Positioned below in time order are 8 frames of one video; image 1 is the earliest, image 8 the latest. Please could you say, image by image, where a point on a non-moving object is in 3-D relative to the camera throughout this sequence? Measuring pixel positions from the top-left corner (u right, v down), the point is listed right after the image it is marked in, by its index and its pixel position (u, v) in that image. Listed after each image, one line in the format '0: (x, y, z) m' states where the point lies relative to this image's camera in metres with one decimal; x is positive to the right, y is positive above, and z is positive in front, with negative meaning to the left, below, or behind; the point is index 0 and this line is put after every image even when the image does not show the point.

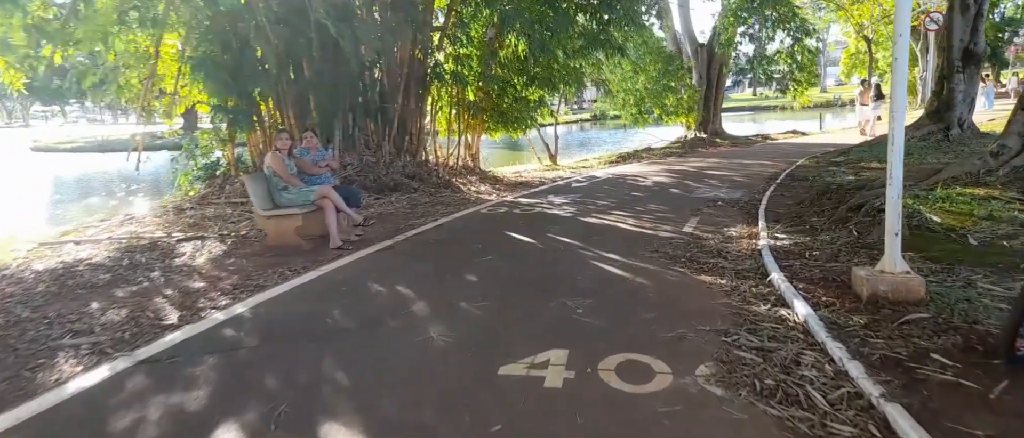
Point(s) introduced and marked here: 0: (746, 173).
0: (+4.6, +0.8, +10.6) m
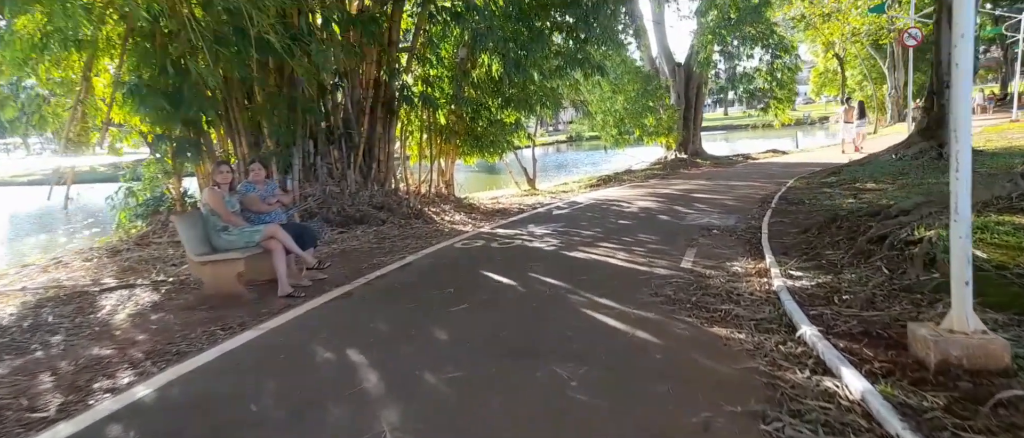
0: (+4.2, +0.4, +10.1) m
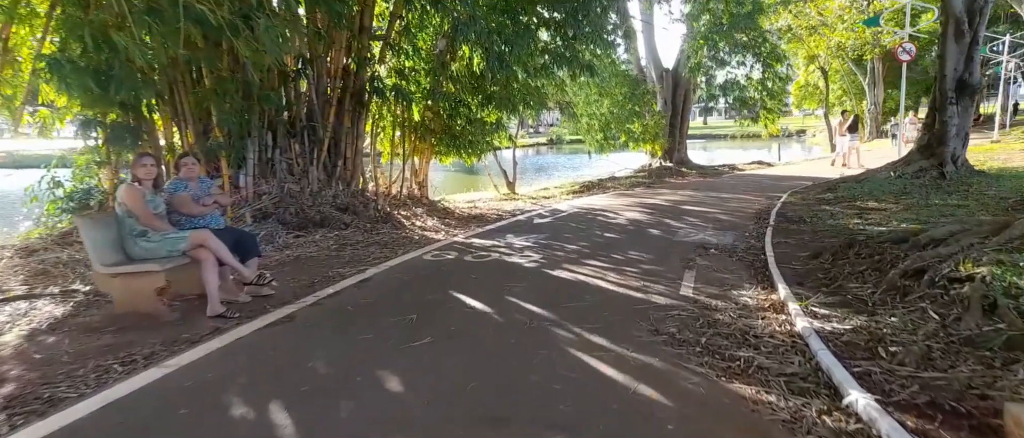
0: (+3.8, +0.1, +9.5) m
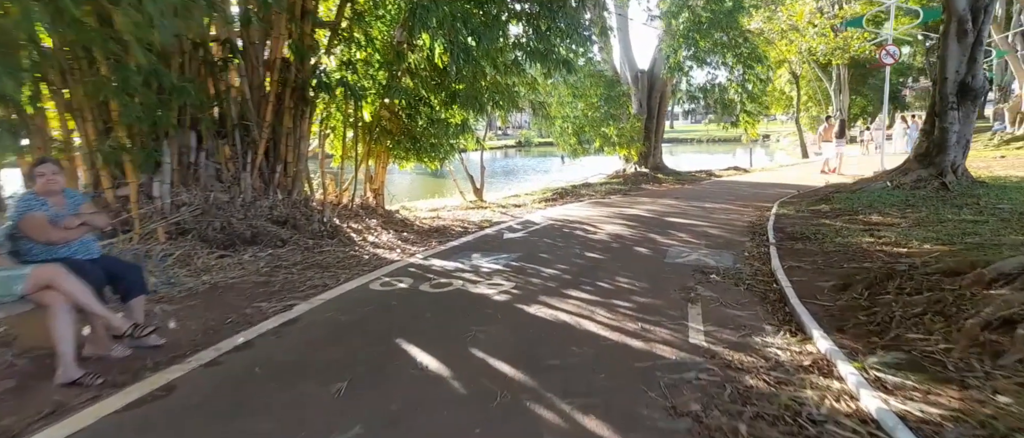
0: (+3.3, -0.1, +8.6) m
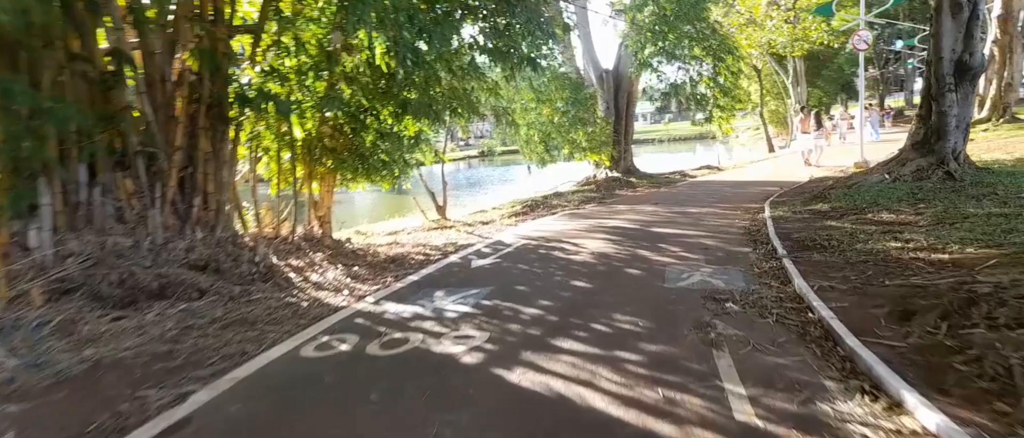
0: (+2.8, -0.2, +7.7) m
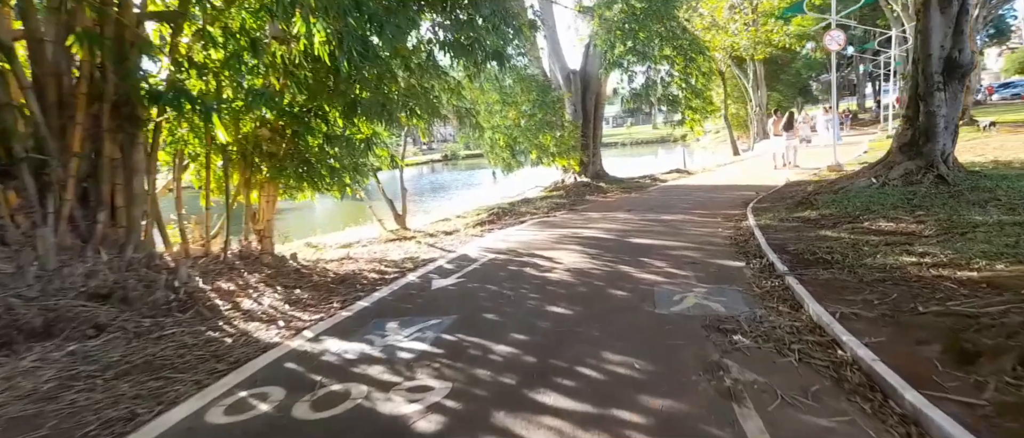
0: (+2.4, -0.4, +7.1) m
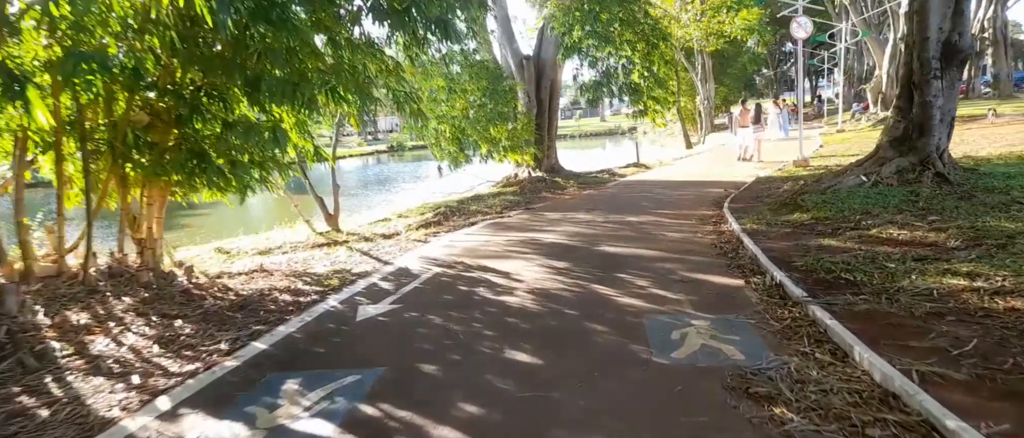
0: (+1.8, -0.4, +6.0) m
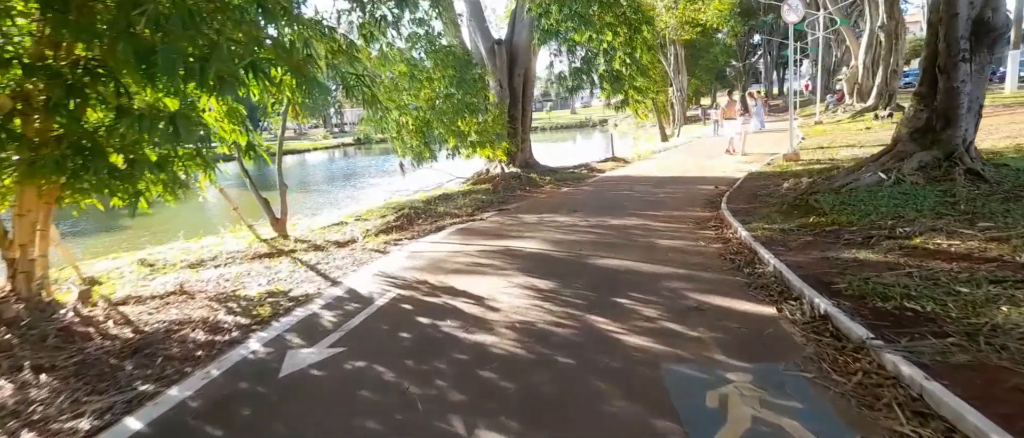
0: (+1.5, -0.5, +5.0) m
